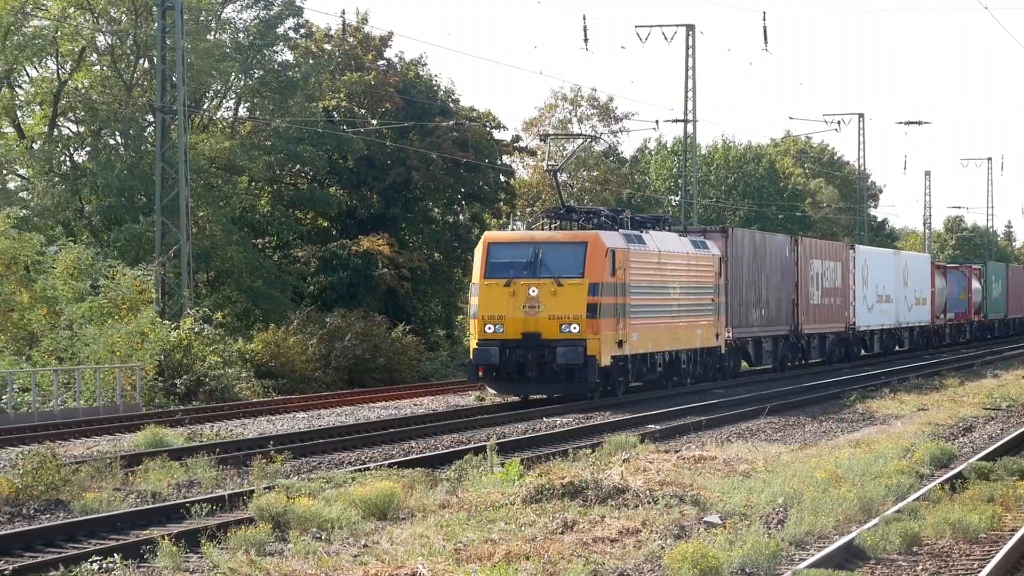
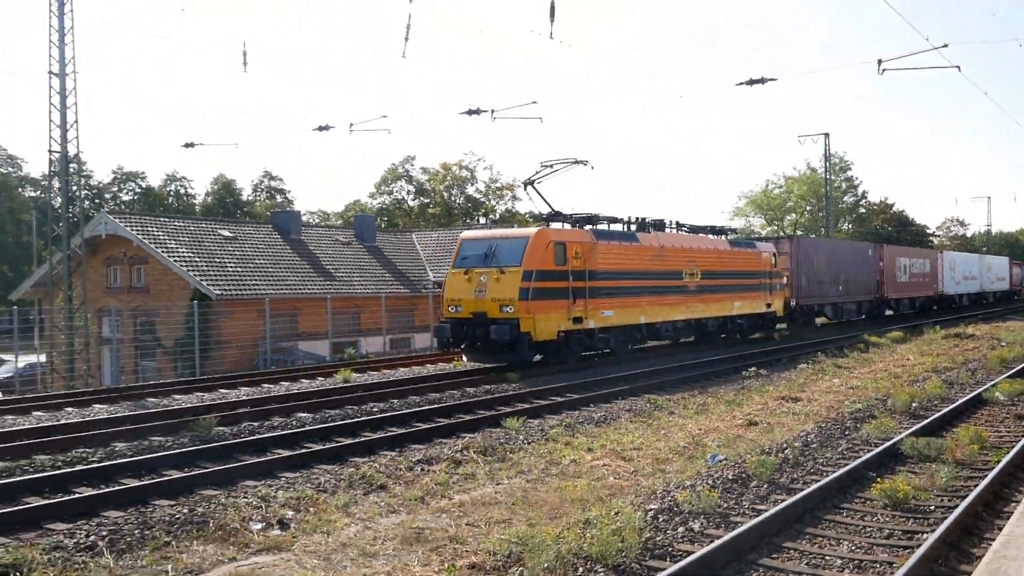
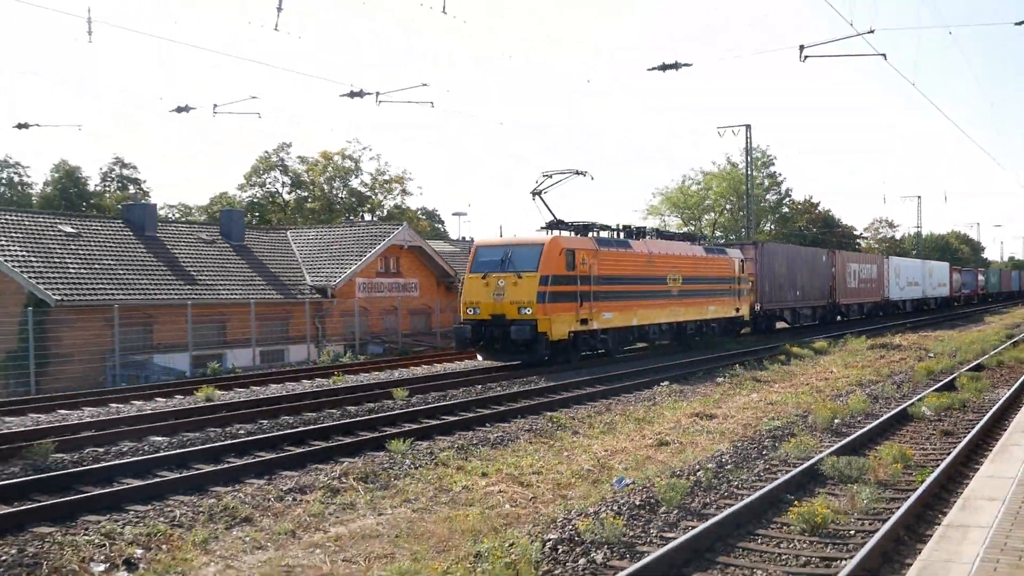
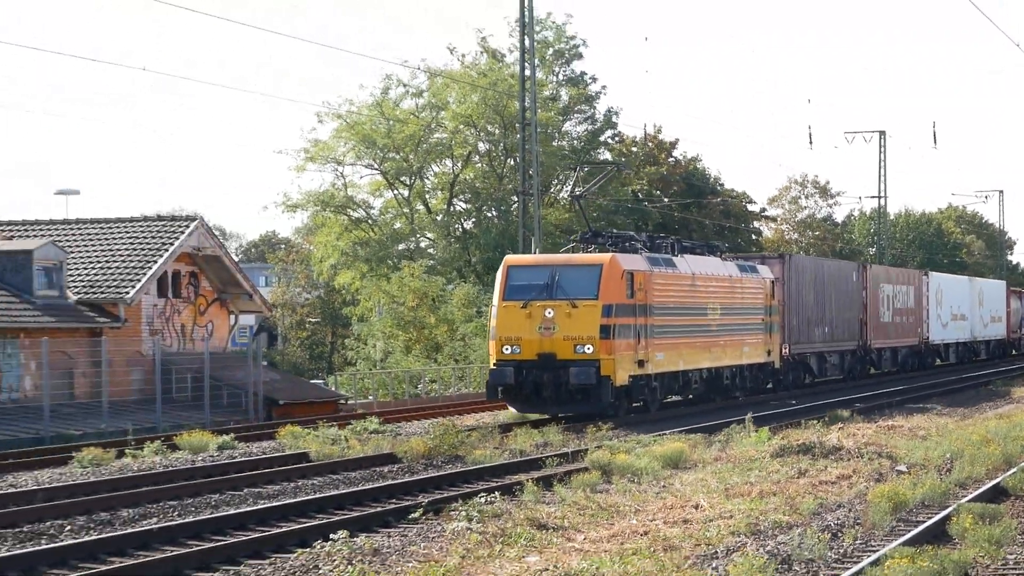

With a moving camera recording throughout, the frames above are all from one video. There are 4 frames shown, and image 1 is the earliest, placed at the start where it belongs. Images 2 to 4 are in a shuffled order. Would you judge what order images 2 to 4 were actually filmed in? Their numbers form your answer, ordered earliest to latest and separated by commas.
4, 3, 2
